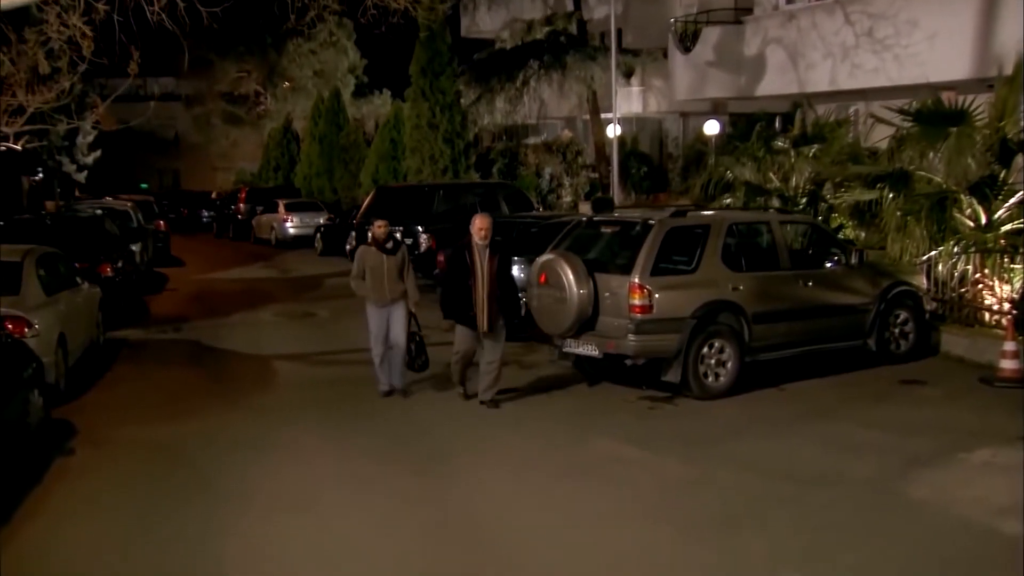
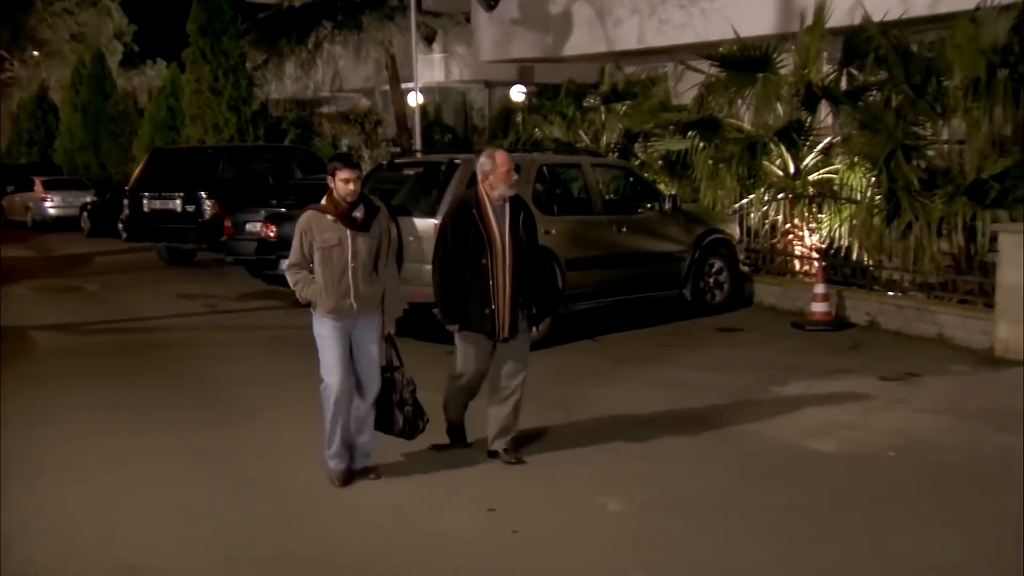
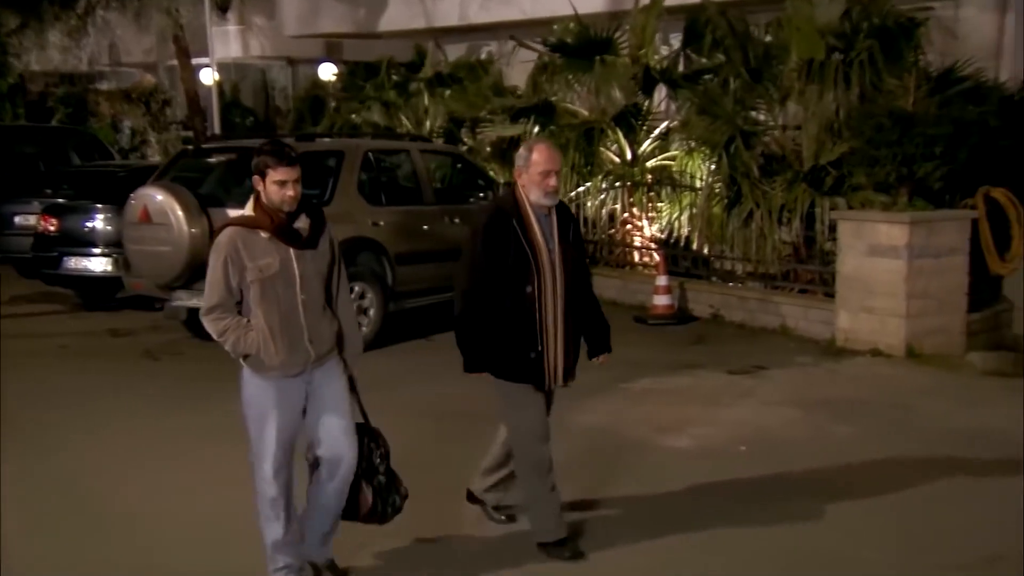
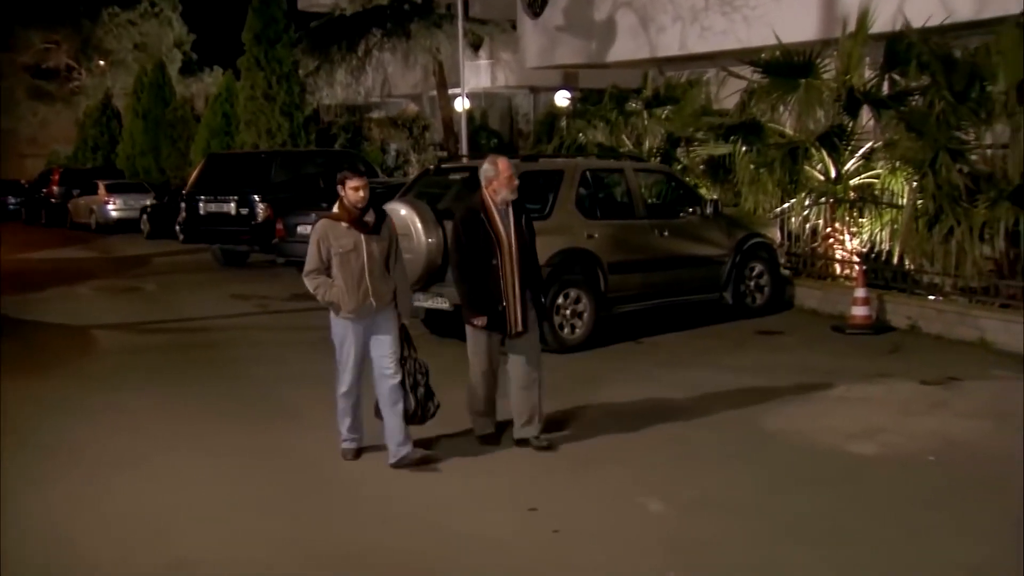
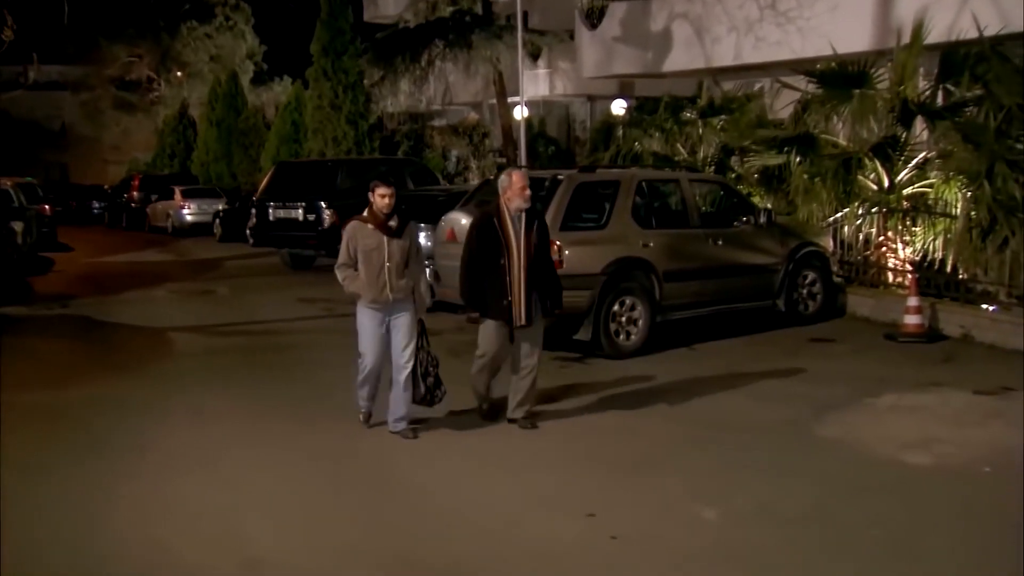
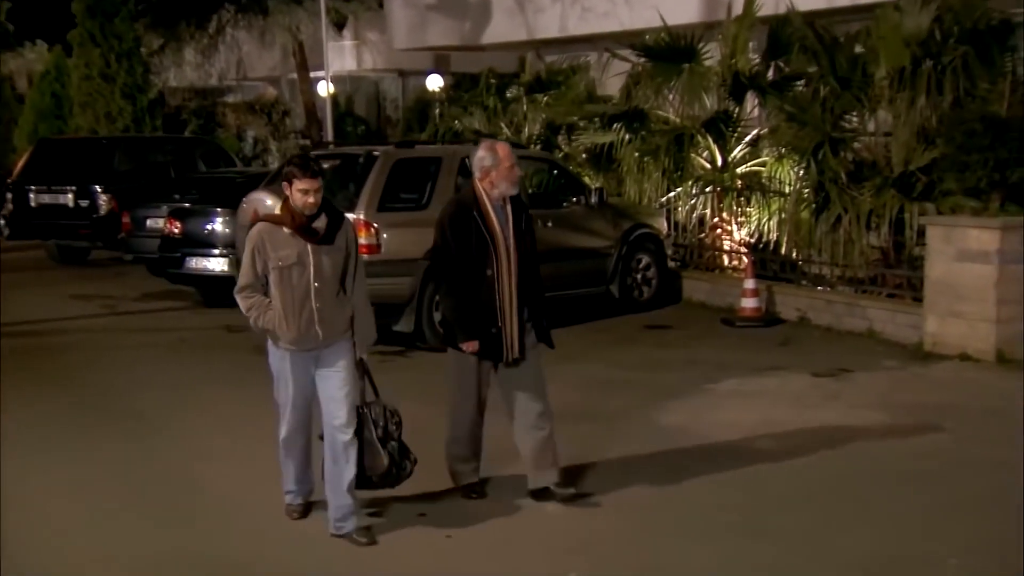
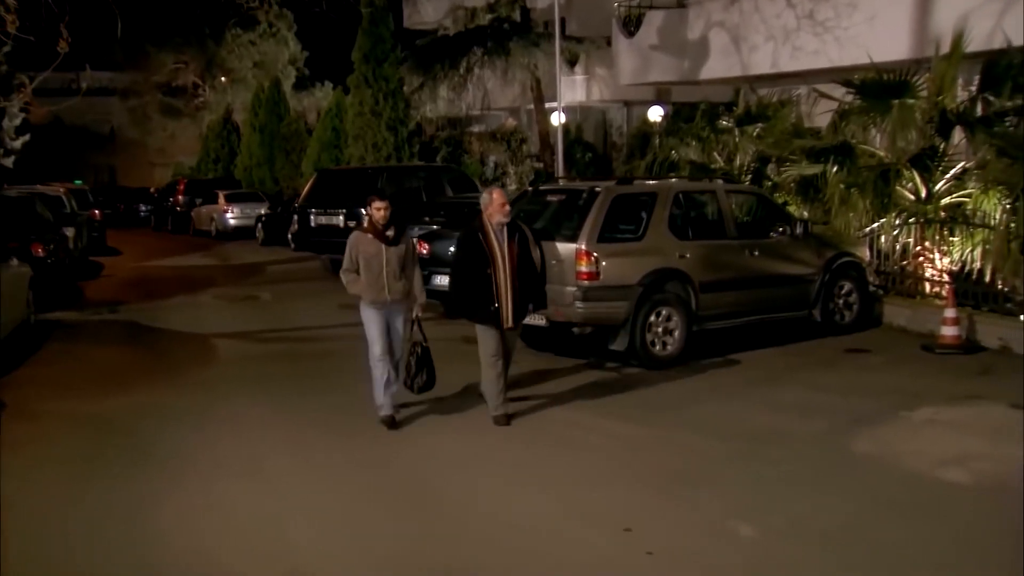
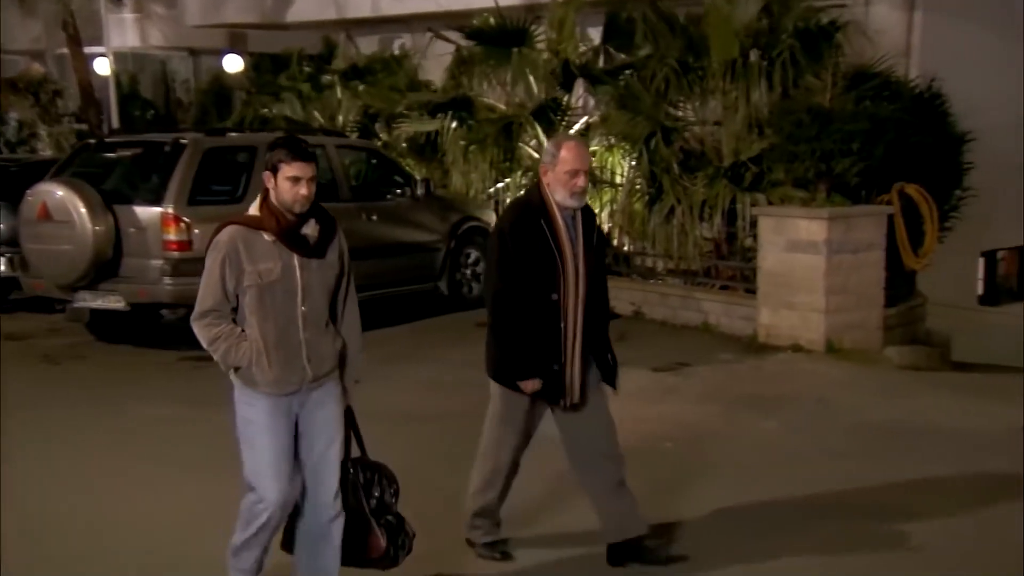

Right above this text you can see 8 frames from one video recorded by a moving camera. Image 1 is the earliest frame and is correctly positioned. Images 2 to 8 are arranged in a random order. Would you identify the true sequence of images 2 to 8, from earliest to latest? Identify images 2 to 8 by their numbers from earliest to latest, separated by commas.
7, 5, 4, 2, 6, 3, 8
